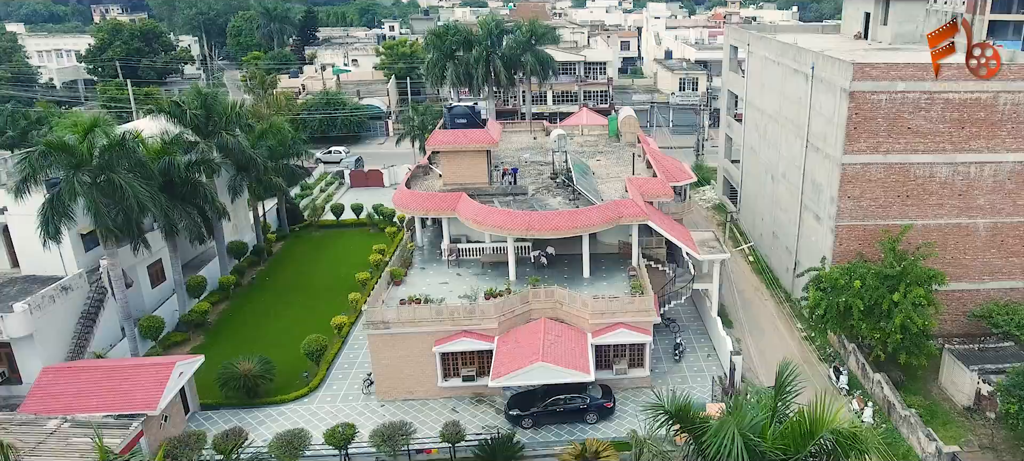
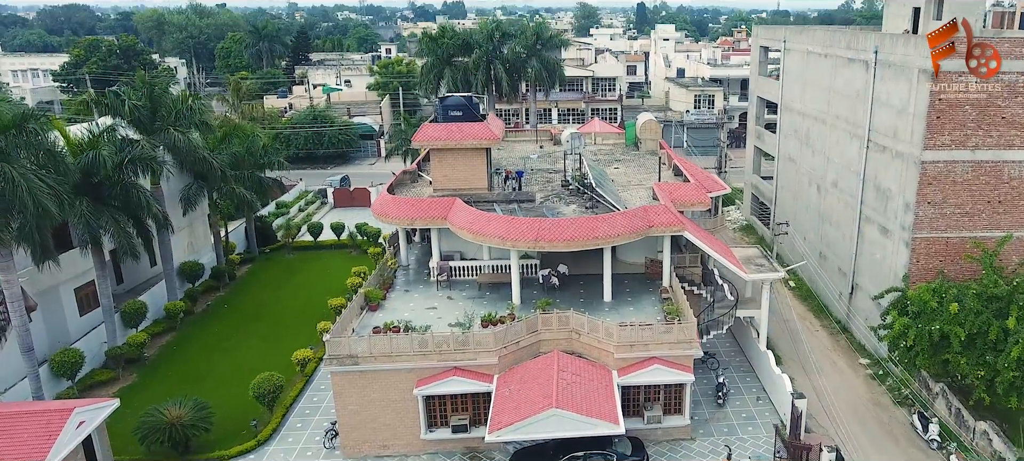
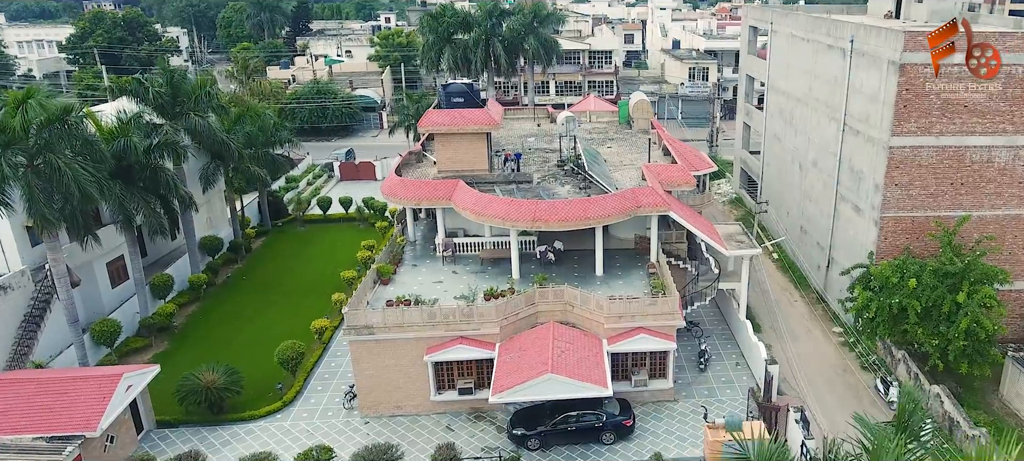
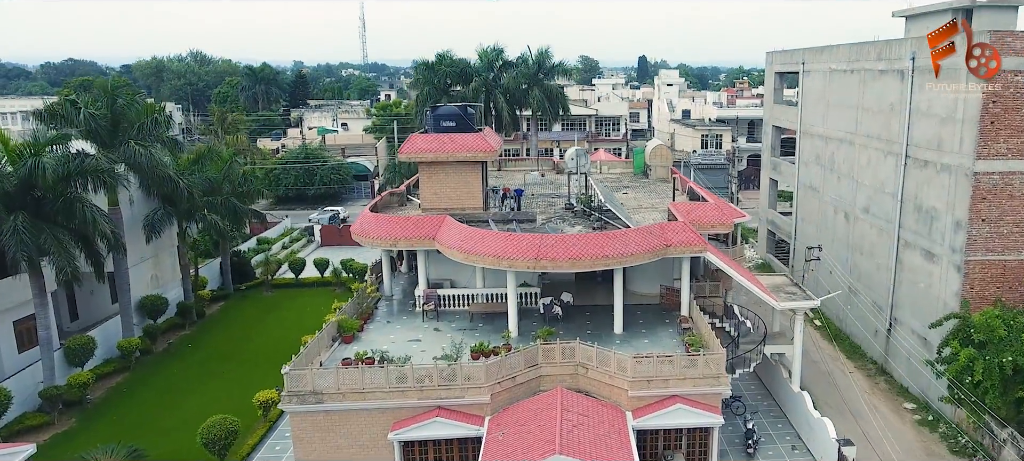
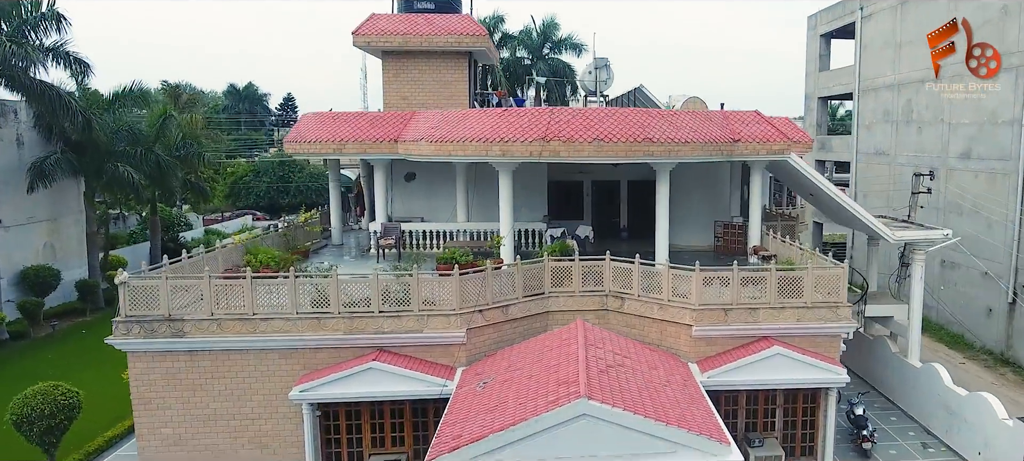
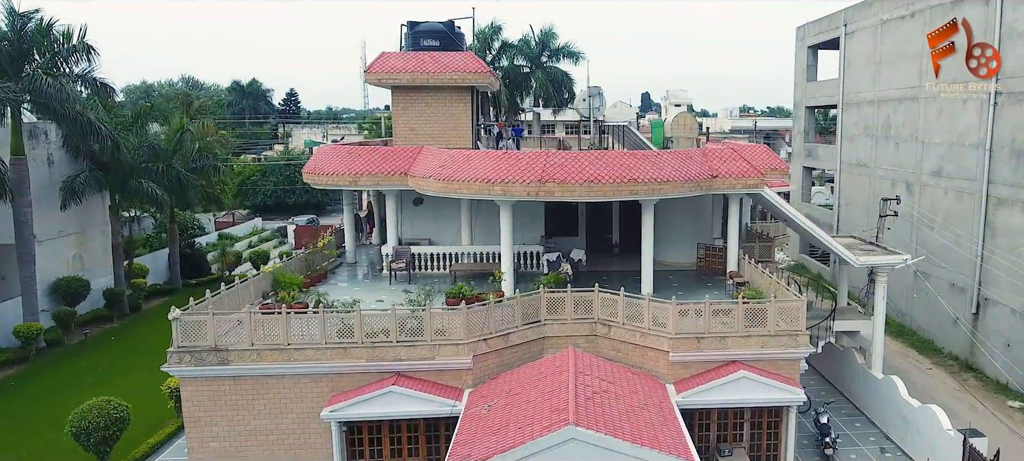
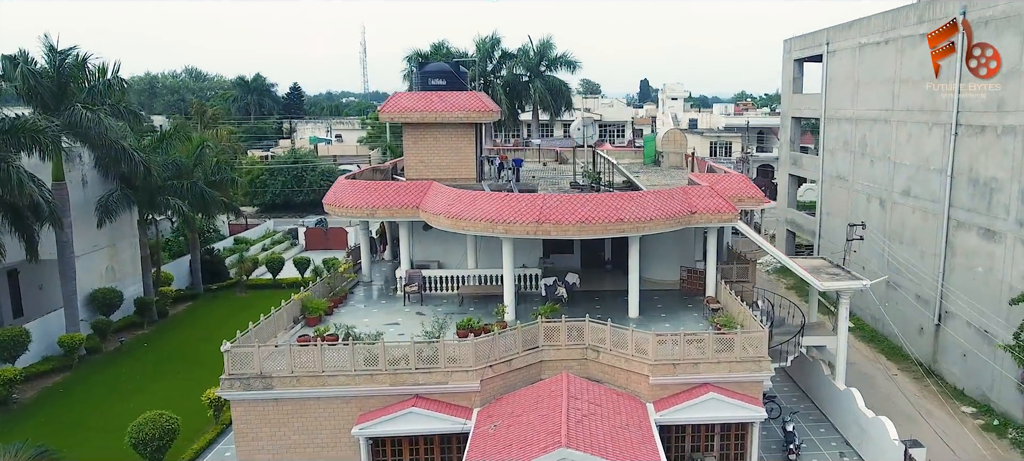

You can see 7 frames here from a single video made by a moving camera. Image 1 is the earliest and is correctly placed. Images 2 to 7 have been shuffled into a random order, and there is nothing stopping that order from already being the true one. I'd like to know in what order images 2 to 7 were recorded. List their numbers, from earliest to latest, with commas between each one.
3, 2, 4, 7, 6, 5
